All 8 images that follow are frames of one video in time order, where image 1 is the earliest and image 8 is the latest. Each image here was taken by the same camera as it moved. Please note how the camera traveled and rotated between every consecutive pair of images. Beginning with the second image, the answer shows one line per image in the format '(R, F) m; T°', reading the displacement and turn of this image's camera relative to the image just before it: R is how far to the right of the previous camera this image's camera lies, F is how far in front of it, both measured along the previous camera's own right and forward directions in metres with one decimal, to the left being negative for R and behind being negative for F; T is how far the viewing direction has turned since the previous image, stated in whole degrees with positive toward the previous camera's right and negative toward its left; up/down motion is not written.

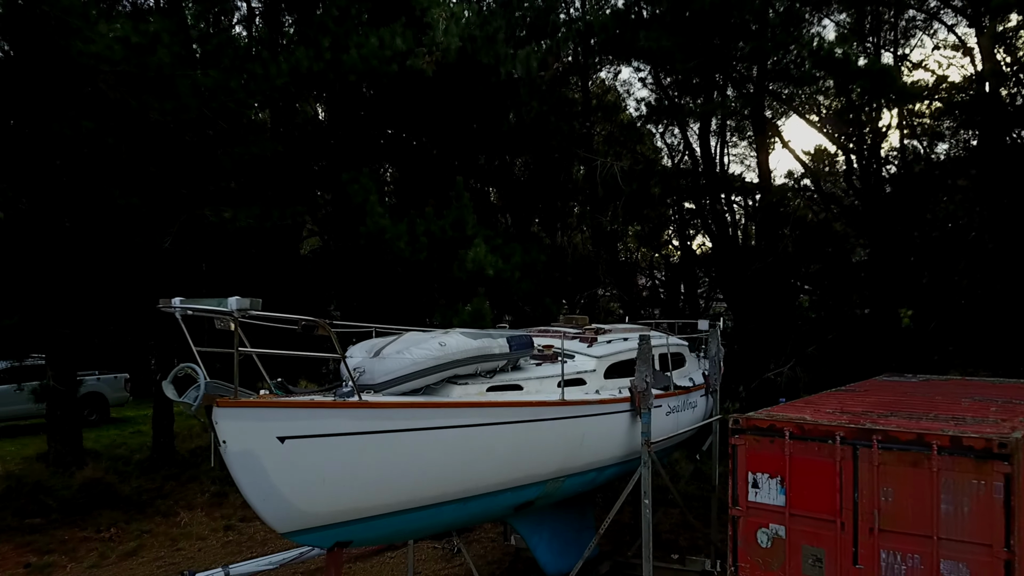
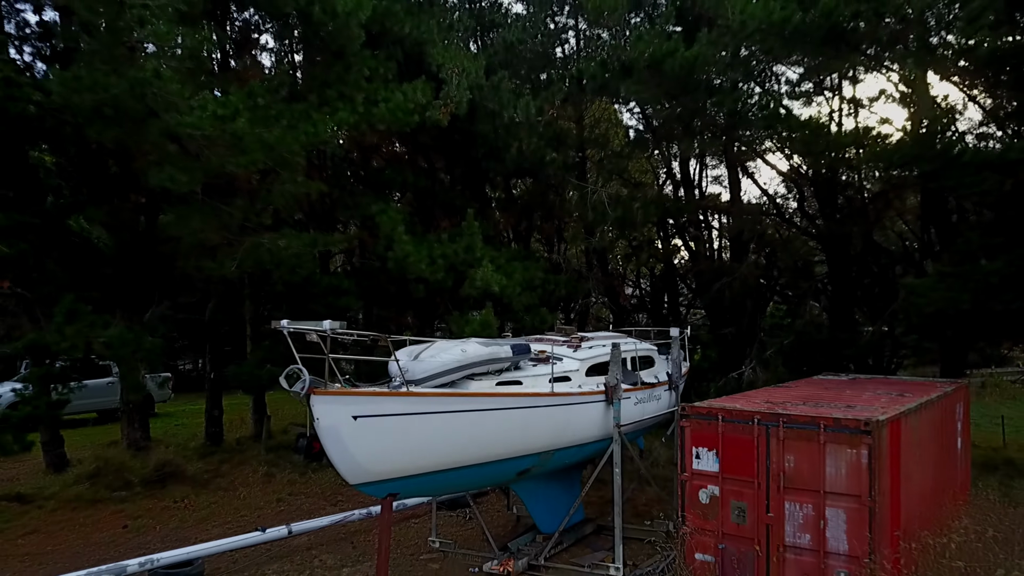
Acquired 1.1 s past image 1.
(0.0, -1.6) m; 0°
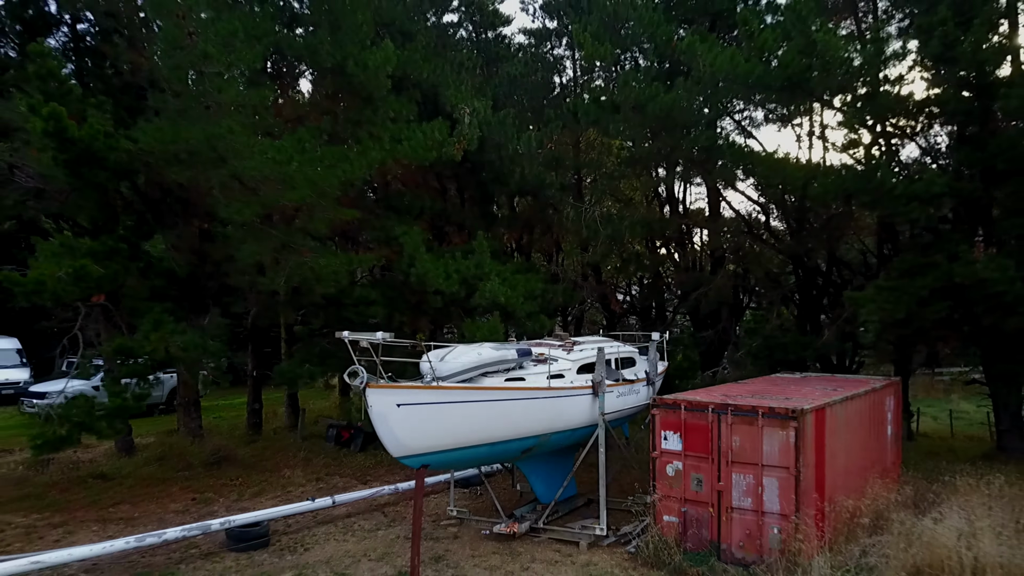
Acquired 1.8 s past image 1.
(-0.1, -1.6) m; 0°
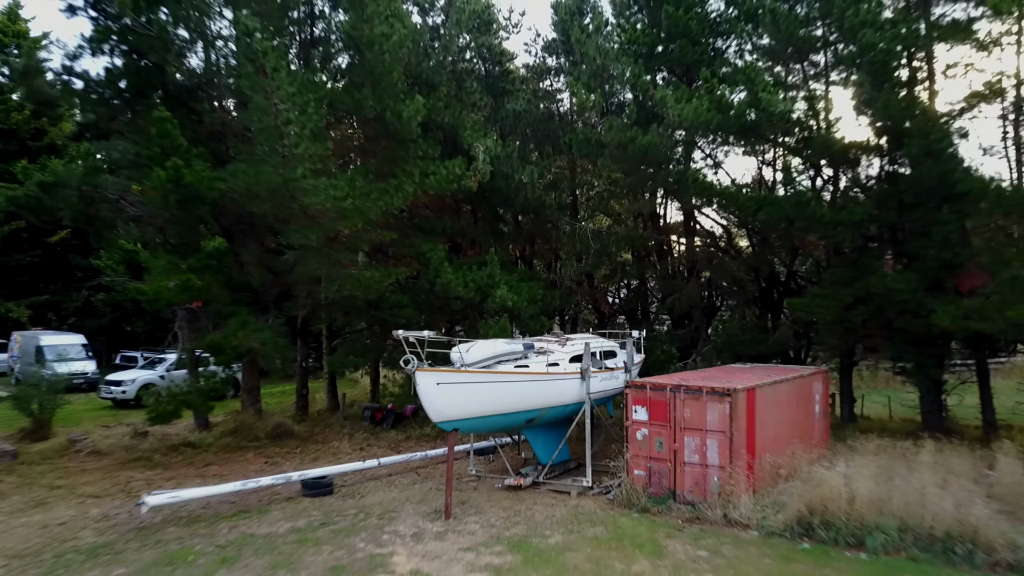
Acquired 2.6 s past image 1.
(-0.1, -2.5) m; 0°
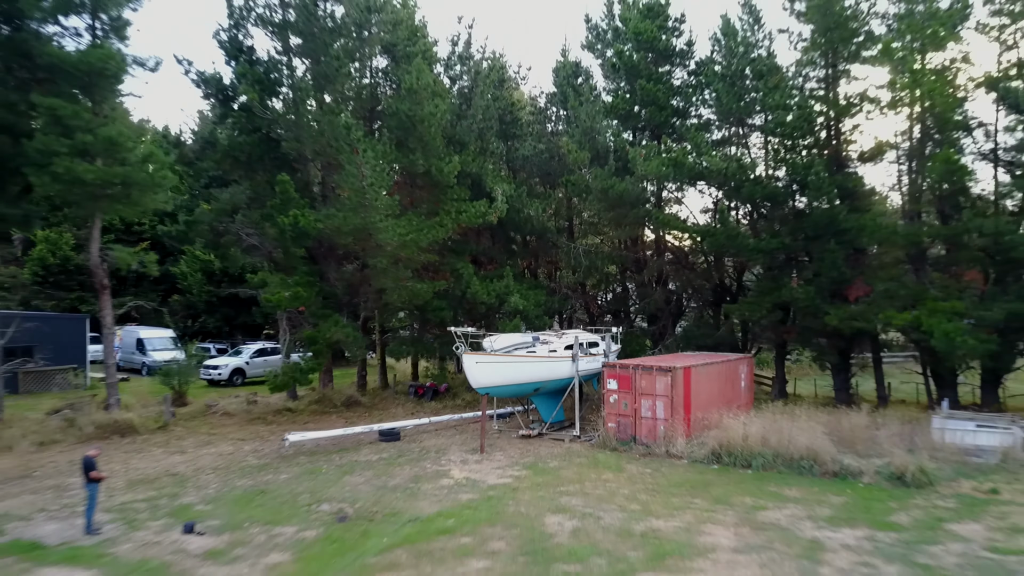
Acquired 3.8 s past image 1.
(-0.3, -4.8) m; 0°
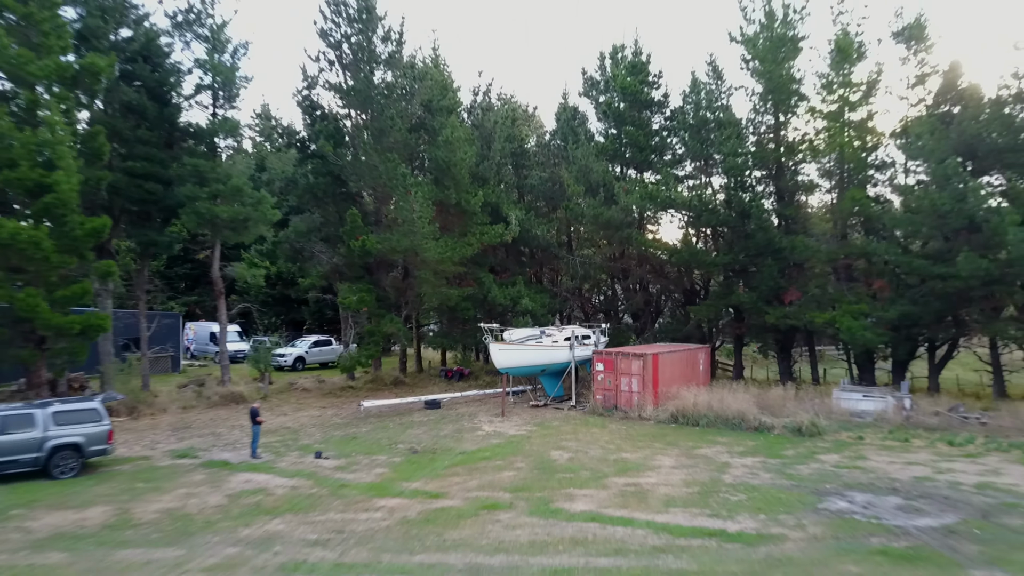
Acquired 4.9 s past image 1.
(-0.4, -5.1) m; 0°
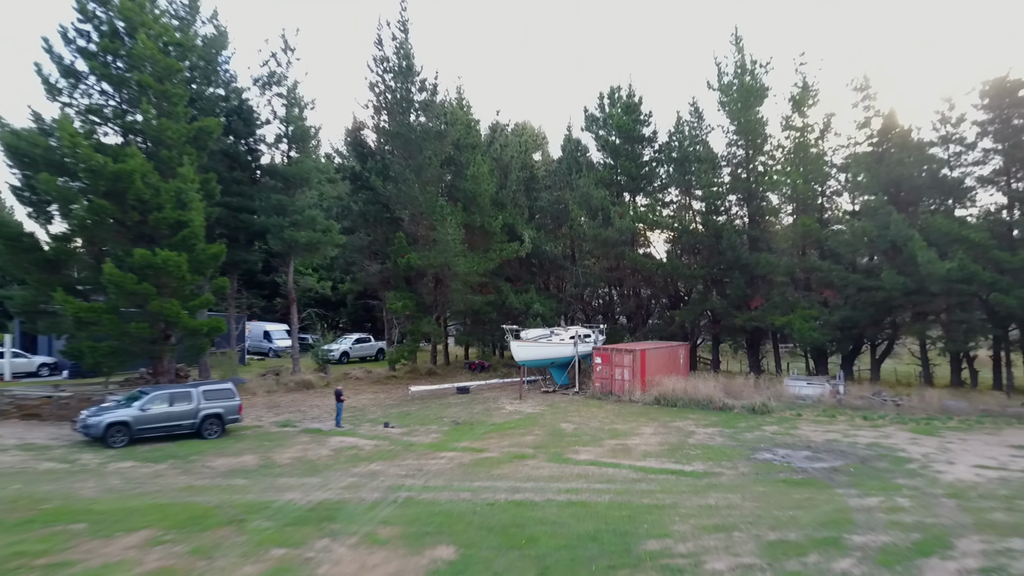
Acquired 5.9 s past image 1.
(-0.6, -4.8) m; 0°
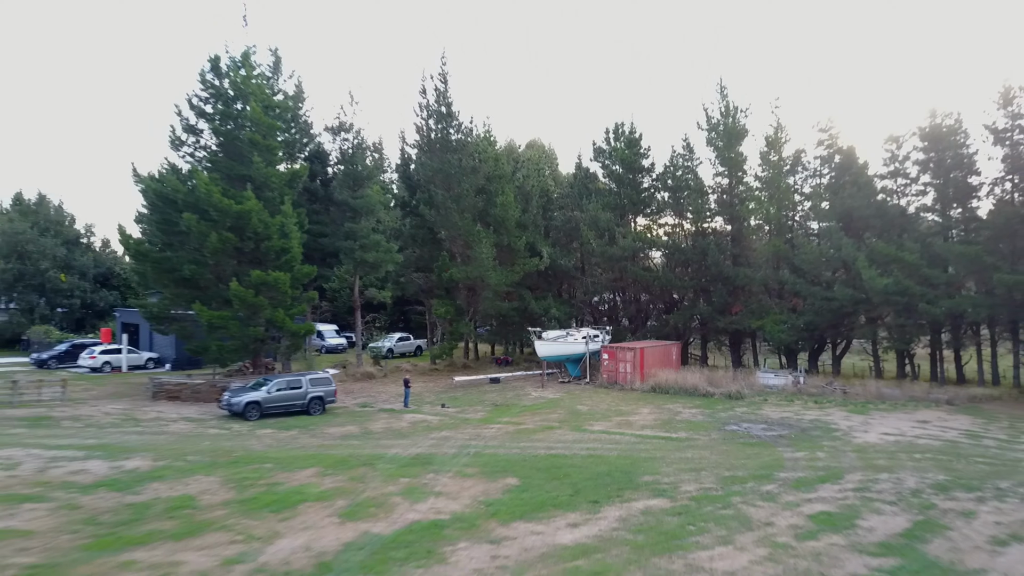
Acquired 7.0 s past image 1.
(-1.1, -5.6) m; 0°
